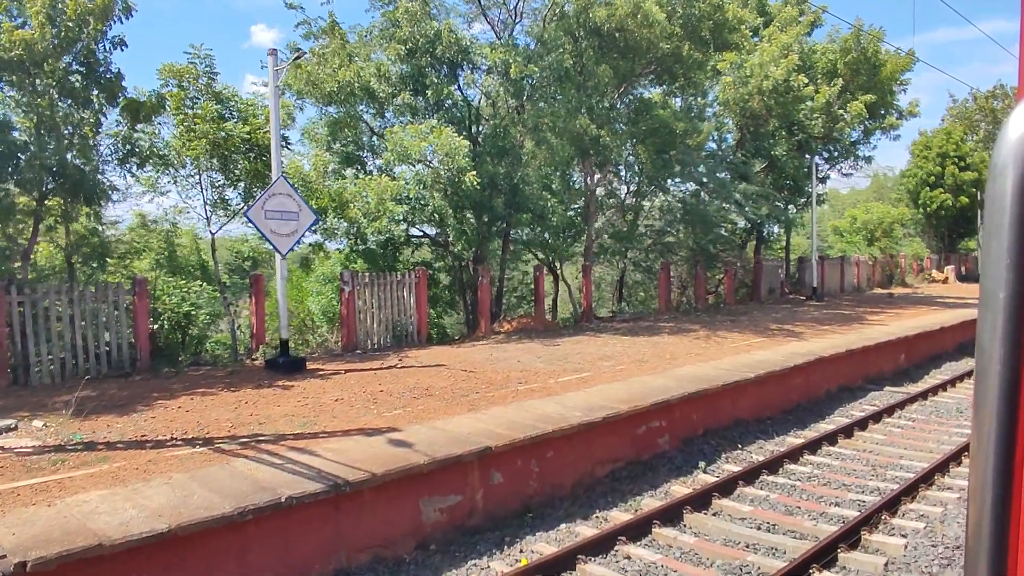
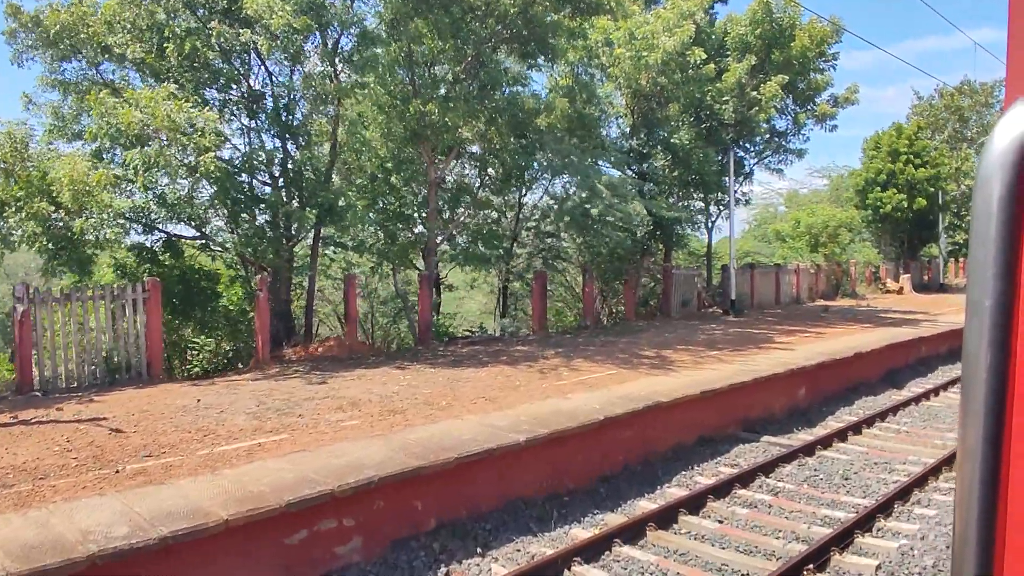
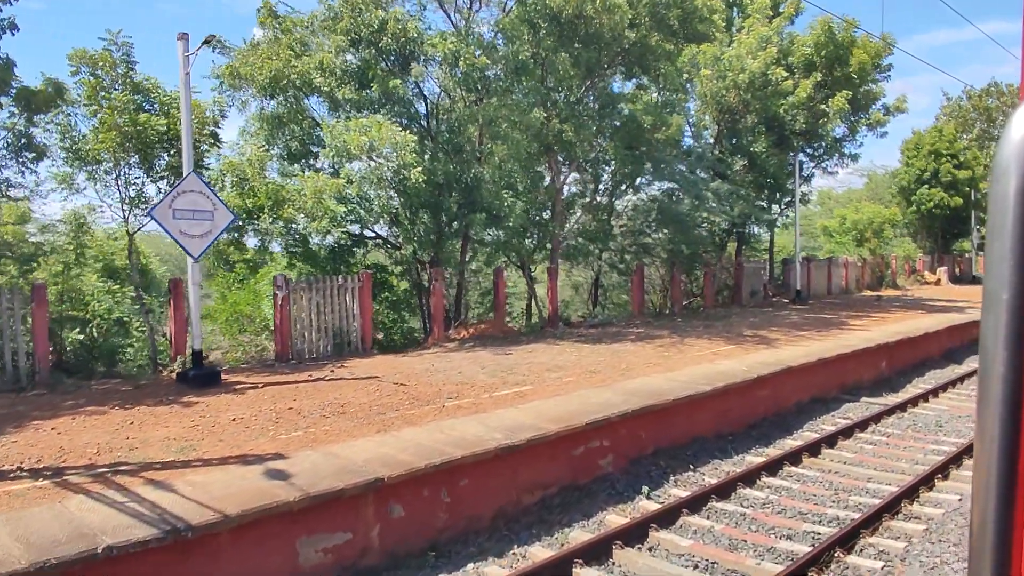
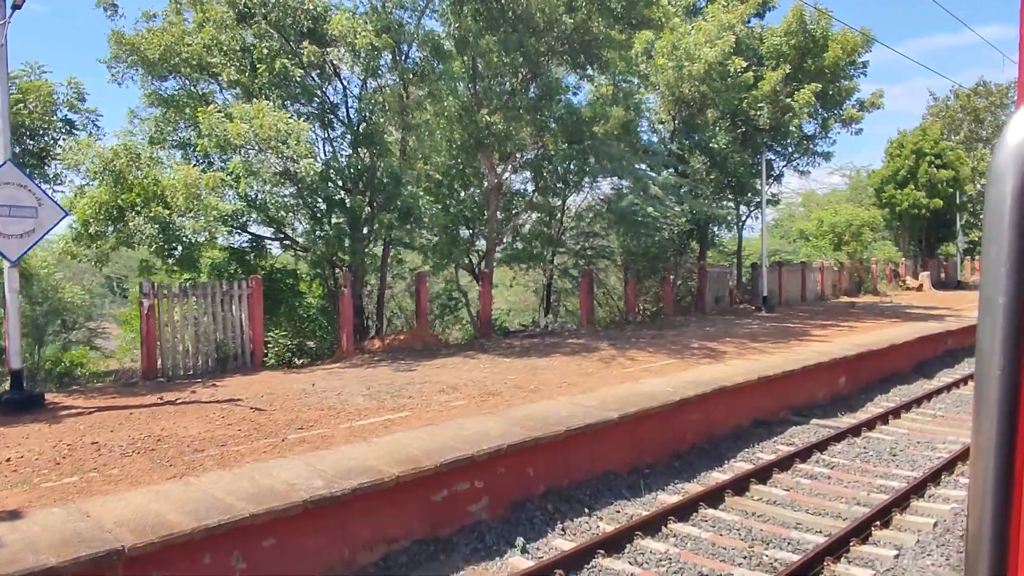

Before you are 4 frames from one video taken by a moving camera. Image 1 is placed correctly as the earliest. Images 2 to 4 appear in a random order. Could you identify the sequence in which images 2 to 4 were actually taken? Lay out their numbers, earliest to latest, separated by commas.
3, 4, 2
